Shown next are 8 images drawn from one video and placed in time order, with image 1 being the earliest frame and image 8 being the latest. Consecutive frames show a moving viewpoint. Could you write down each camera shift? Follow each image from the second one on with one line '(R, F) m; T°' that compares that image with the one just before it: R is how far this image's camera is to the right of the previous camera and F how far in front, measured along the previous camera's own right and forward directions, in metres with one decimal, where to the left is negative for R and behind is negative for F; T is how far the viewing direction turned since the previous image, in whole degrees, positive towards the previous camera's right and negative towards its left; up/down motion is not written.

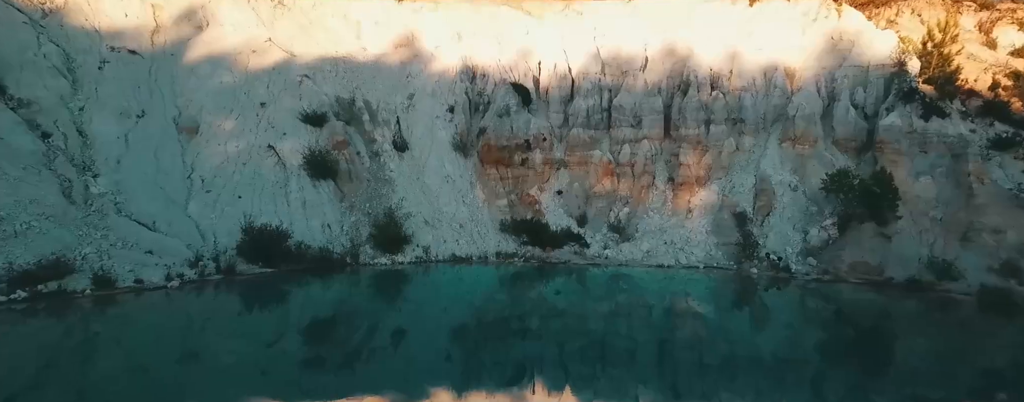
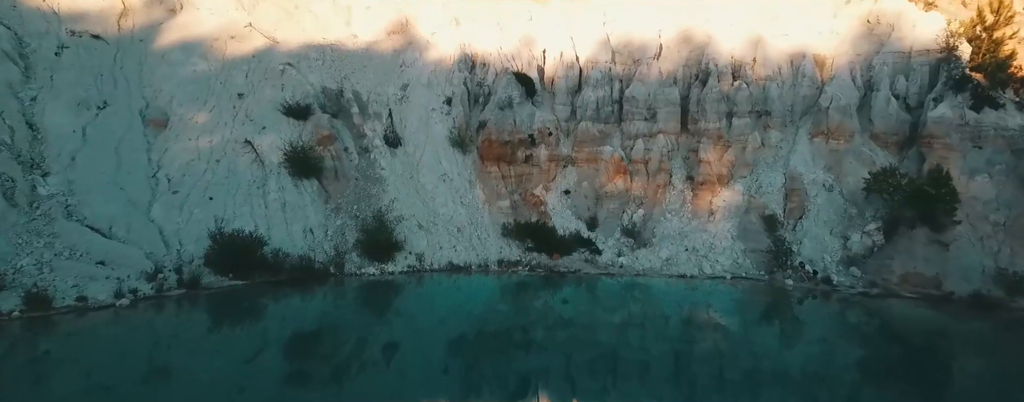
(-0.1, +1.8) m; 0°
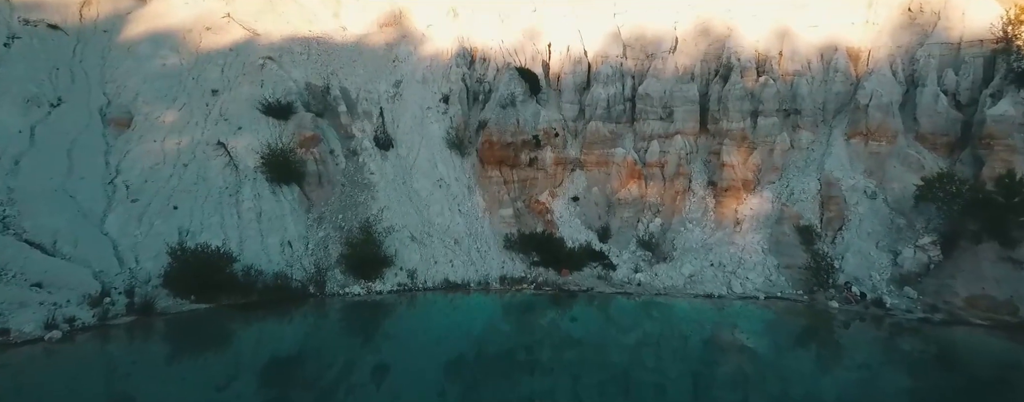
(-0.1, +1.7) m; 0°
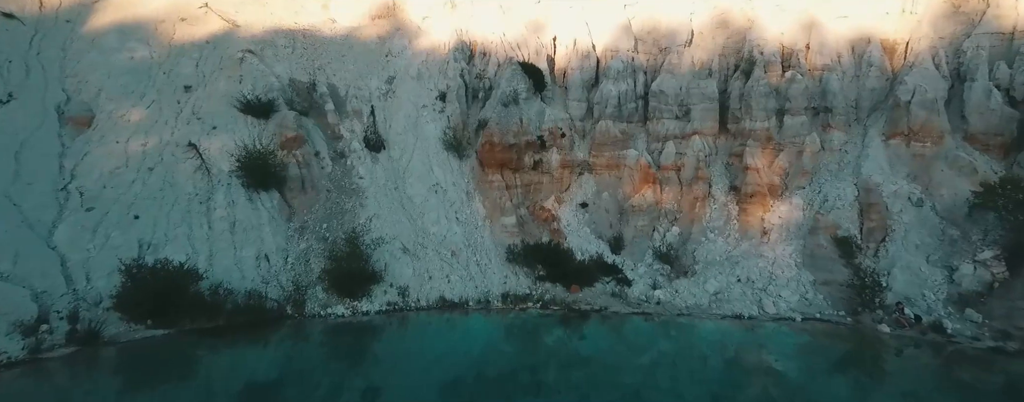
(-0.1, +1.5) m; 0°
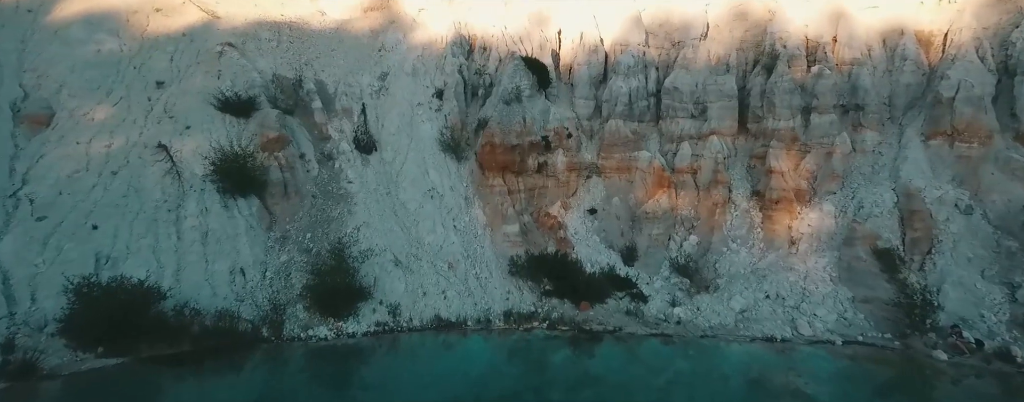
(-0.1, +1.3) m; 0°
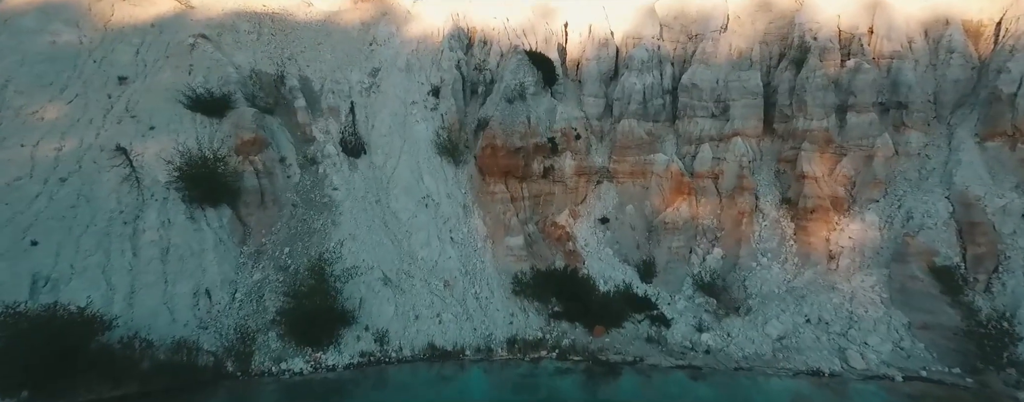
(-0.1, +1.4) m; 0°
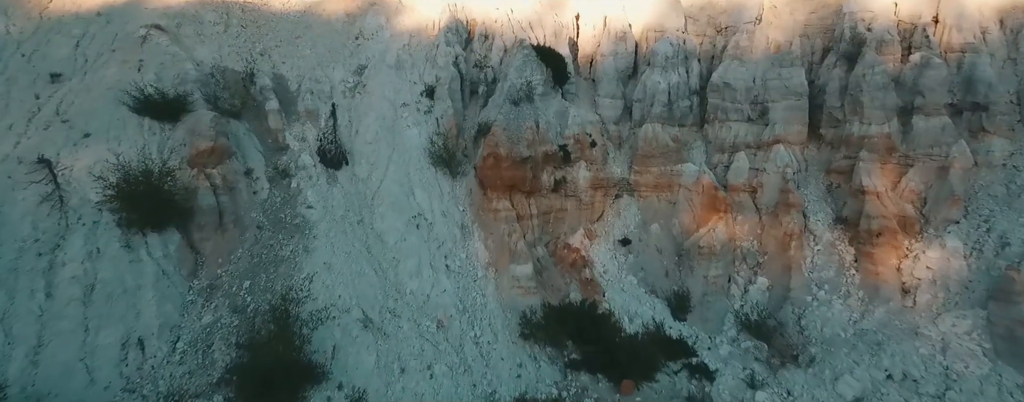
(-0.1, +1.9) m; 0°
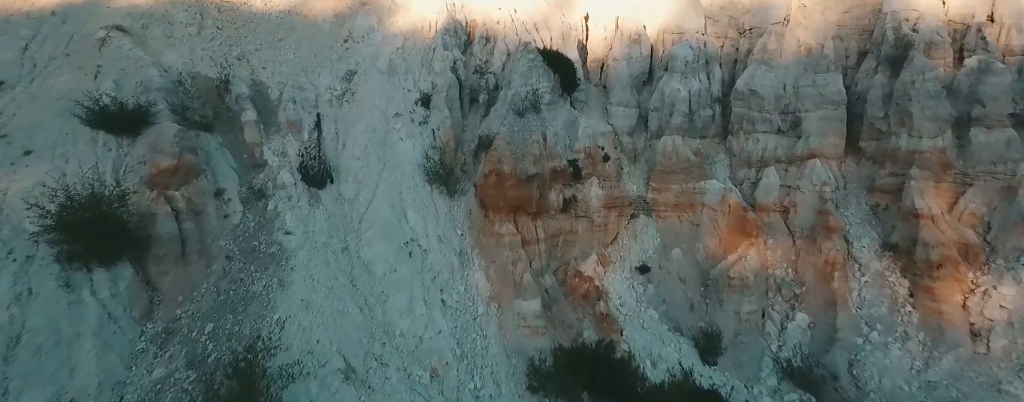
(-0.1, +1.3) m; 0°
